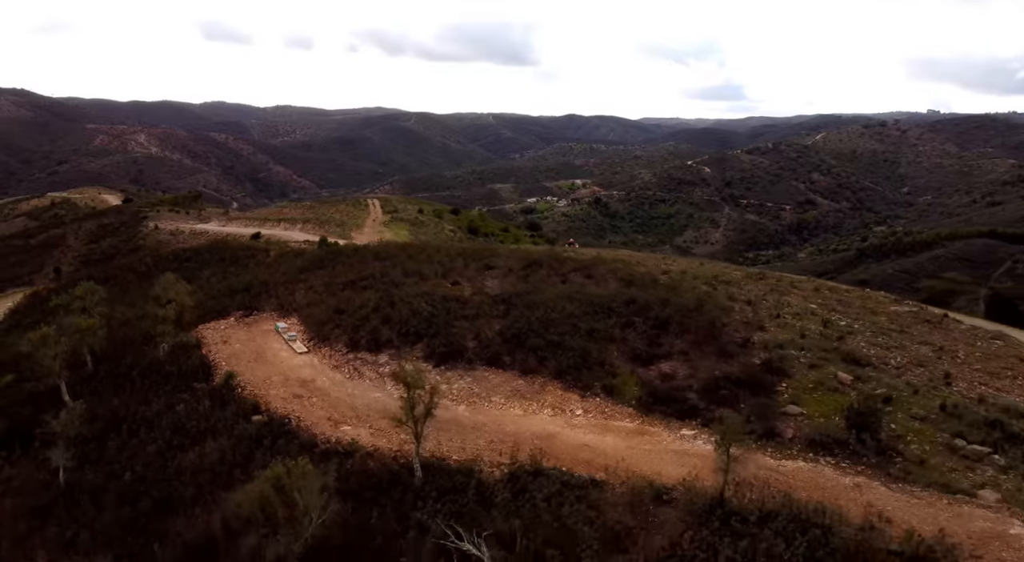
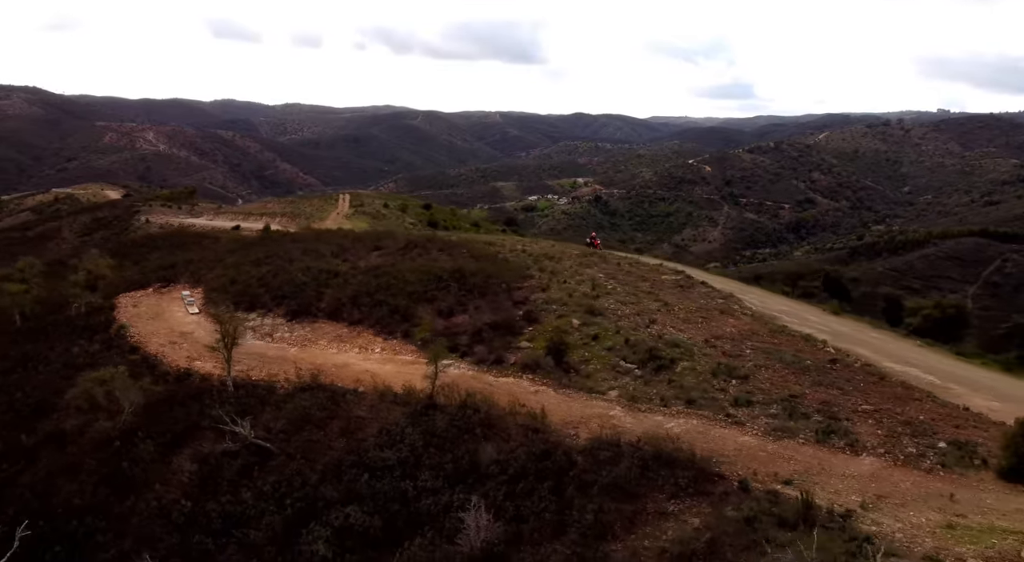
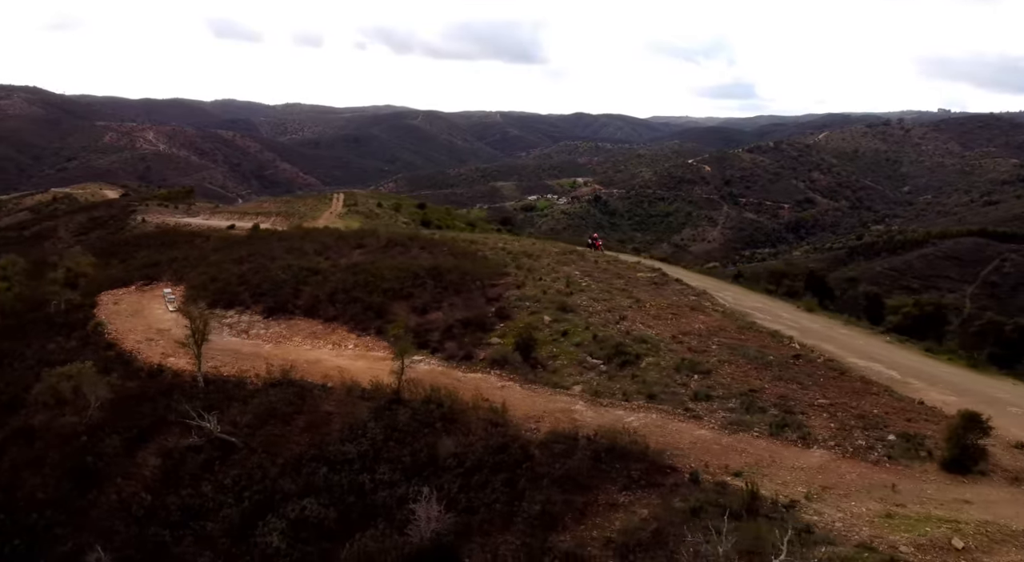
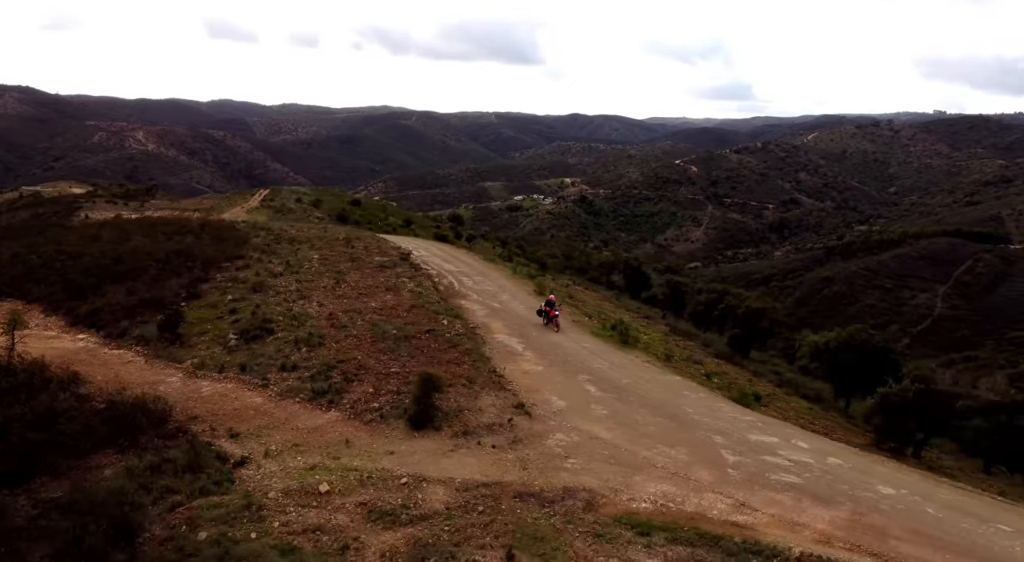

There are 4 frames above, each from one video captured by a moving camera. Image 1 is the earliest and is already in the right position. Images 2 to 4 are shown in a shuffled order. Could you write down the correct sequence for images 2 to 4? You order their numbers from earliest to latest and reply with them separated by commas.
2, 3, 4
